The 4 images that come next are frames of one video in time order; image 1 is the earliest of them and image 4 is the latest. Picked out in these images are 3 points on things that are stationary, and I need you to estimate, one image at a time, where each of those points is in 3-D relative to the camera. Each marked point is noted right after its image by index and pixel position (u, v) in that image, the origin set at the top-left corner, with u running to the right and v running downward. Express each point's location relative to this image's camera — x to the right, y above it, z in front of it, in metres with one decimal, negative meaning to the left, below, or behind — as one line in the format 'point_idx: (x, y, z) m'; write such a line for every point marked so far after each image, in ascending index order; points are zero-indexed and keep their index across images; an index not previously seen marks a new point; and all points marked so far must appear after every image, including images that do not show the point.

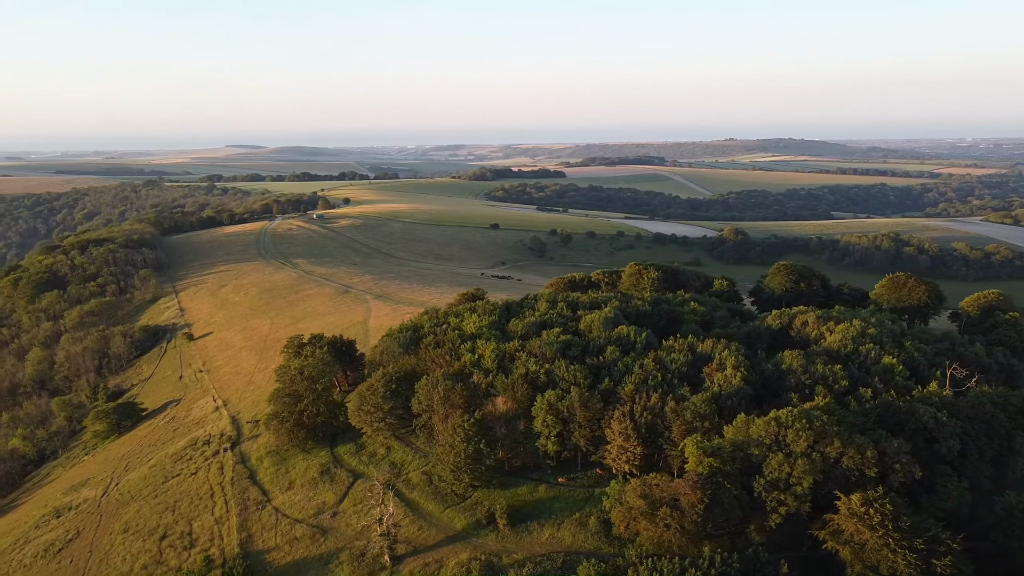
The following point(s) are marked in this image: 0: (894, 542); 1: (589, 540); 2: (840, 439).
0: (+10.5, -7.1, +14.5) m
1: (+2.7, -9.0, +18.5) m
2: (+10.6, -4.9, +16.8) m
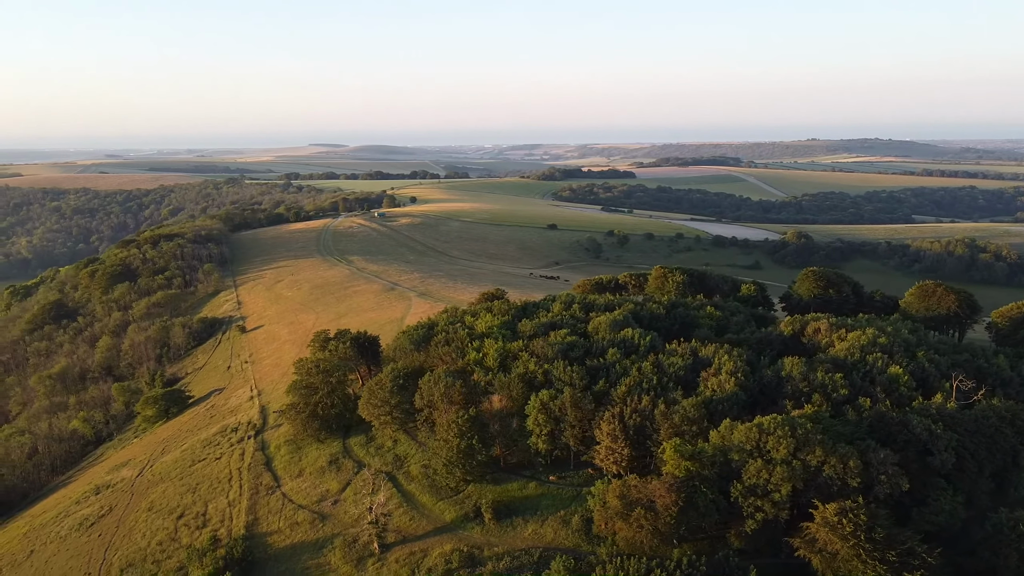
0: (+9.7, -7.3, +14.3) m
1: (+2.1, -9.0, +18.8) m
2: (+9.9, -5.1, +16.6) m
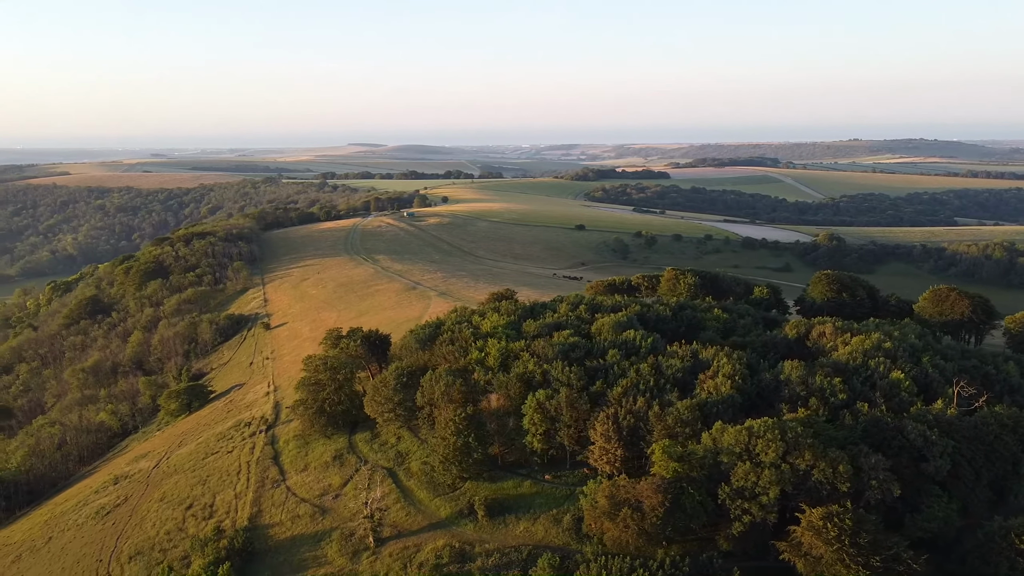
0: (+9.2, -7.4, +14.3) m
1: (+1.8, -9.1, +19.0) m
2: (+9.6, -5.2, +16.6) m
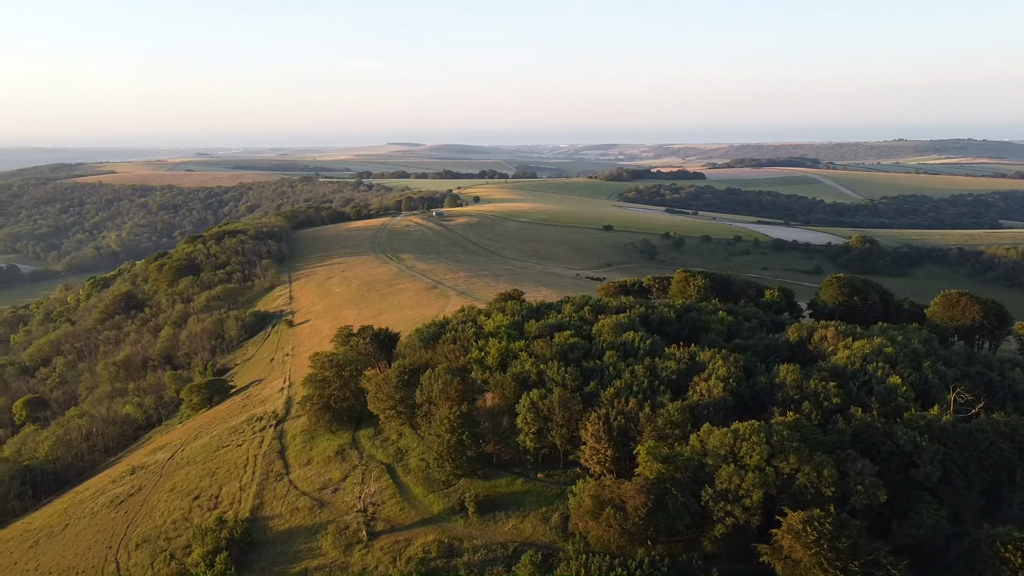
0: (+8.6, -7.5, +14.3) m
1: (+1.3, -9.1, +19.3) m
2: (+9.1, -5.3, +16.6) m
